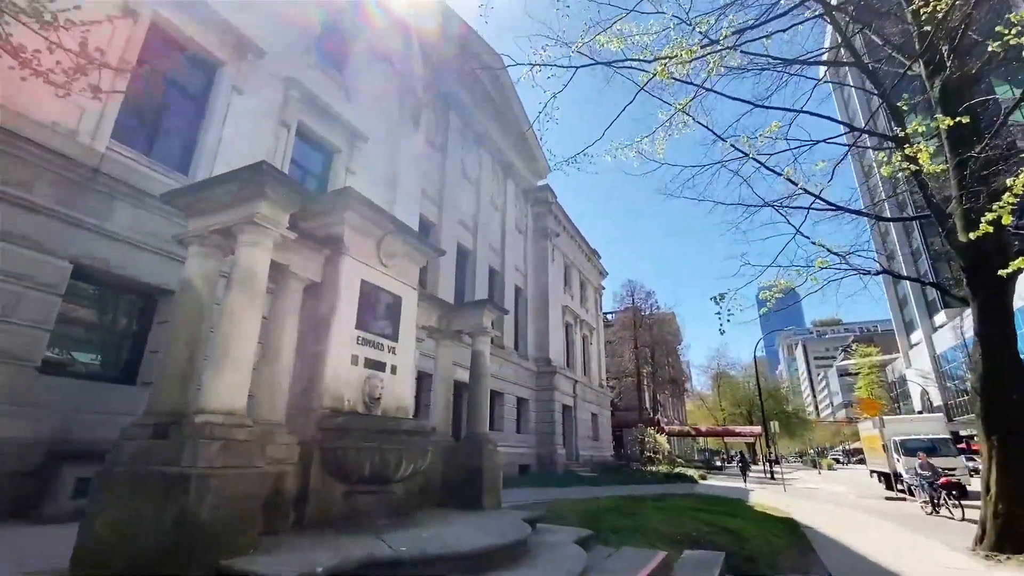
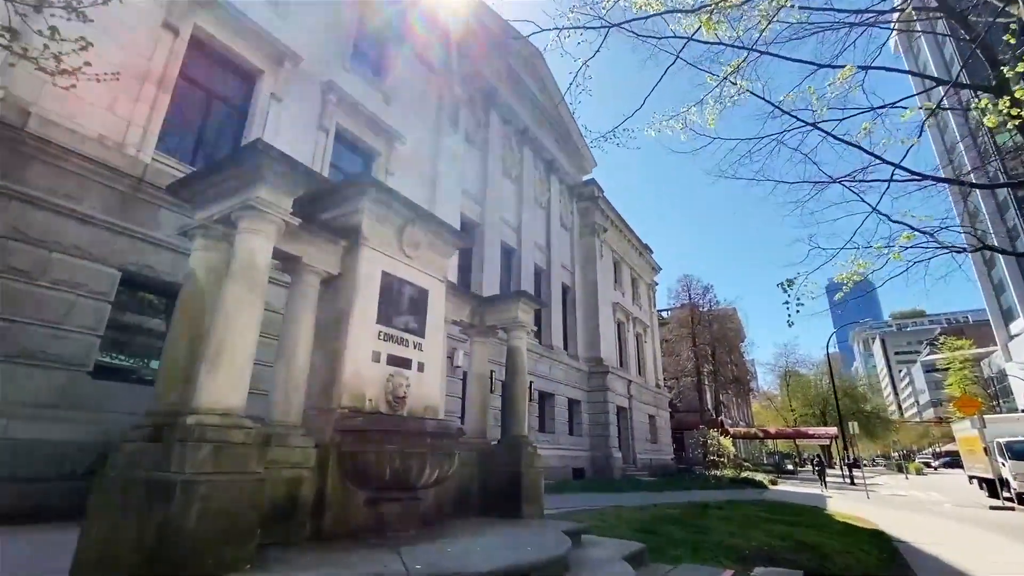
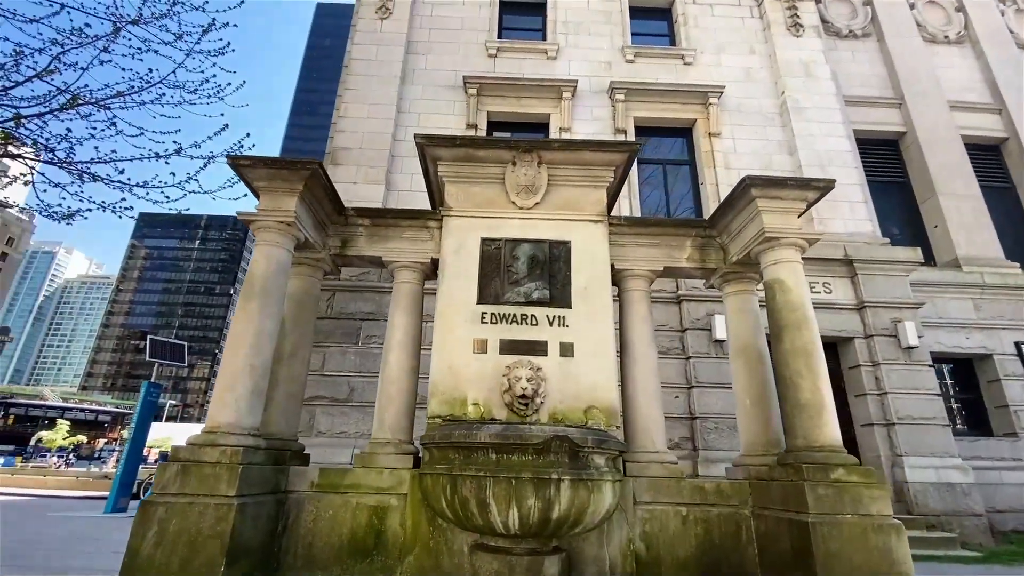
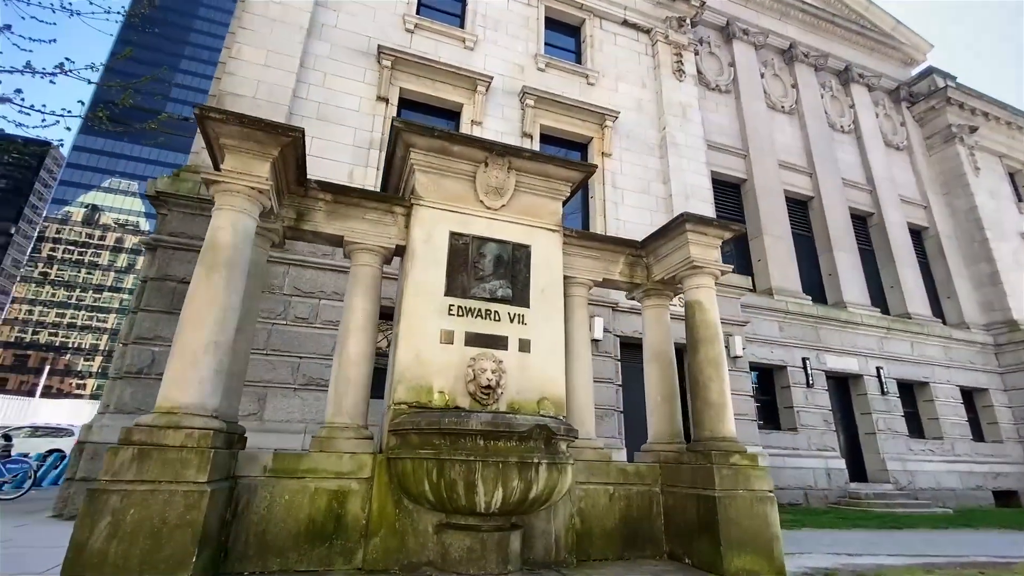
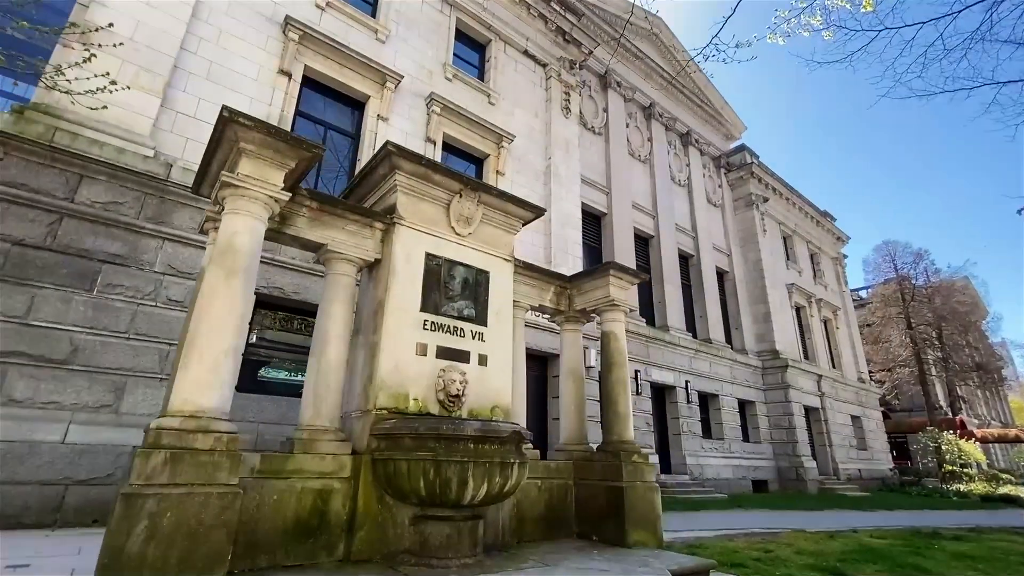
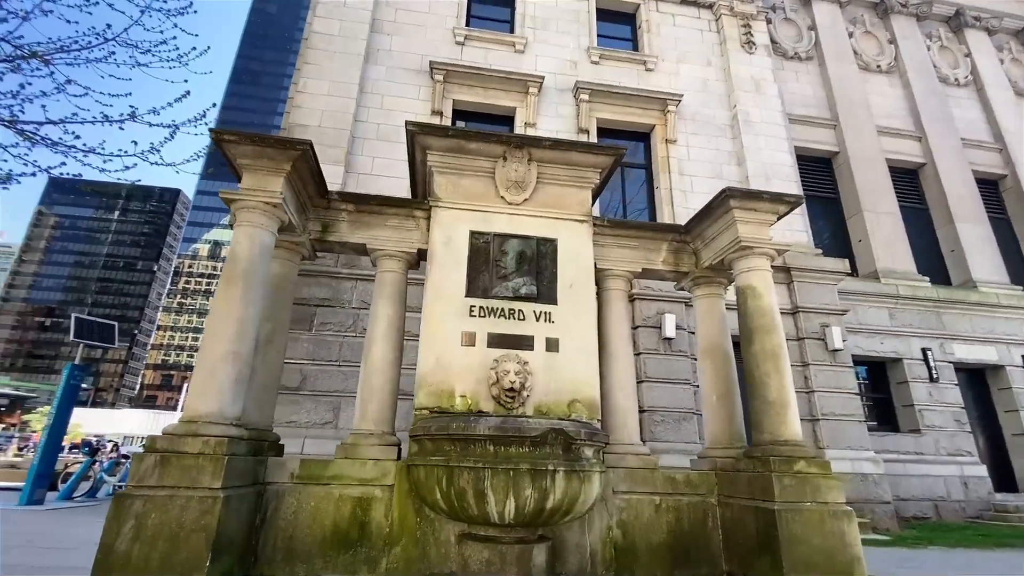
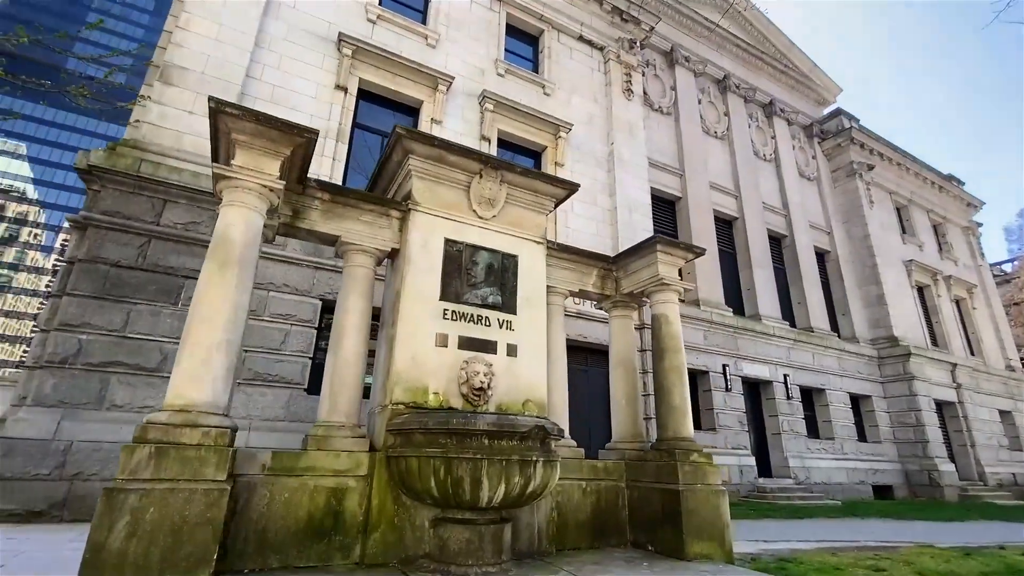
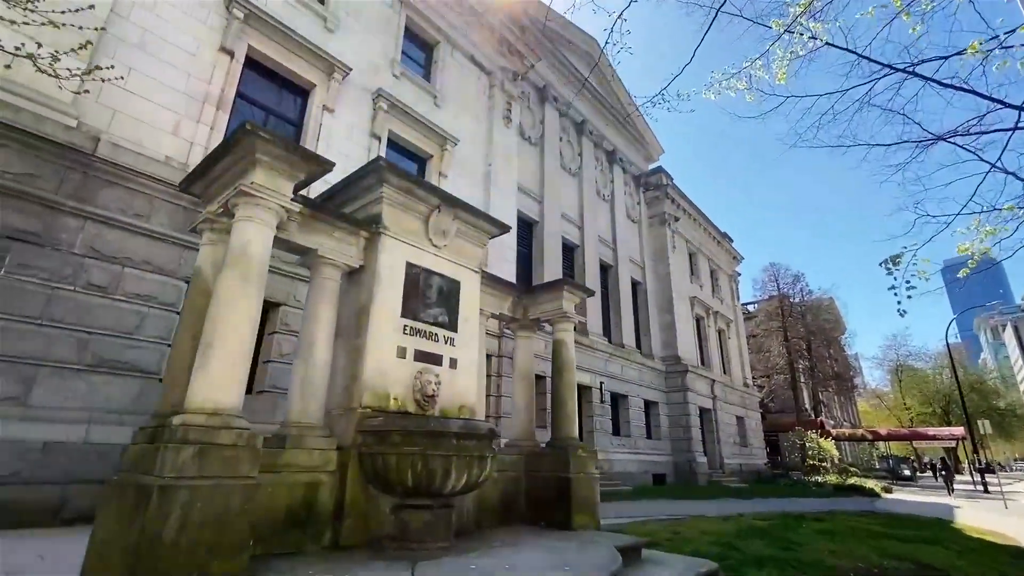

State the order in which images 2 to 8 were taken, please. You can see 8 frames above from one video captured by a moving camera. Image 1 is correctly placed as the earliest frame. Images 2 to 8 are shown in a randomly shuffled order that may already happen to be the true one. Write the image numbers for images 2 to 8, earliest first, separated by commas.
2, 8, 5, 7, 4, 6, 3
